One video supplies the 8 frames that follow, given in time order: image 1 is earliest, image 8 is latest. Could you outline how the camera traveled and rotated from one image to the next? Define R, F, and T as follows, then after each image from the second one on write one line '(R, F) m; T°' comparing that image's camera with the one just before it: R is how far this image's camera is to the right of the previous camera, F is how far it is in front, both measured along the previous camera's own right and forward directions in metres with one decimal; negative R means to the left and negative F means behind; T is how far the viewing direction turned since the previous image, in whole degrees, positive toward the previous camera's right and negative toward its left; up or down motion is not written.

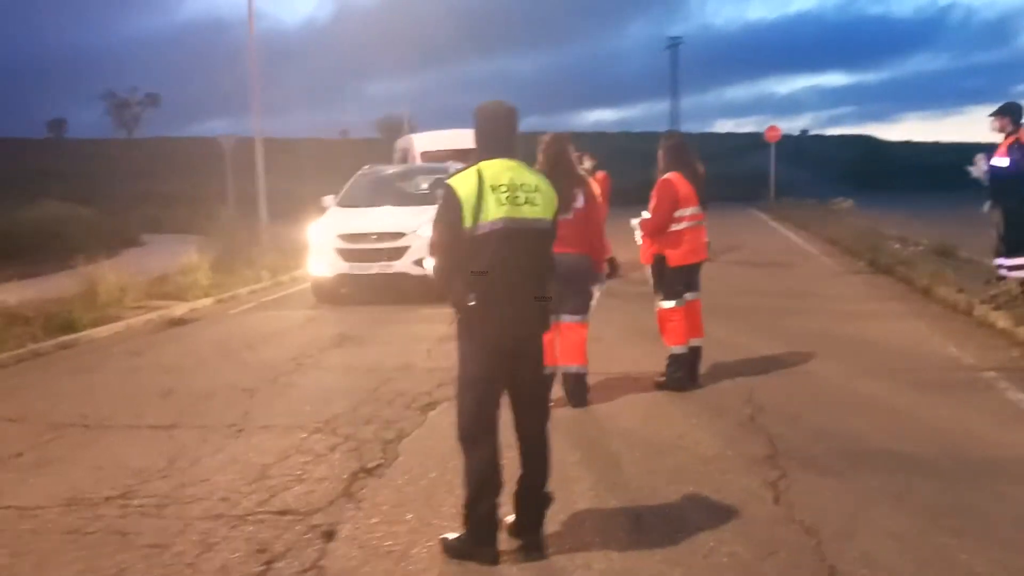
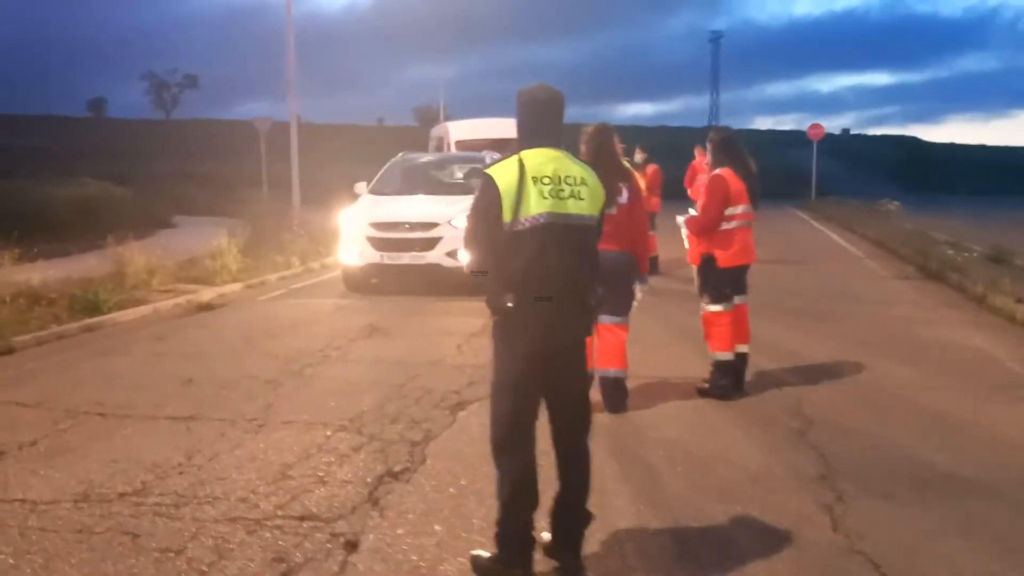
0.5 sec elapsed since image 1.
(-0.1, +0.4) m; -2°
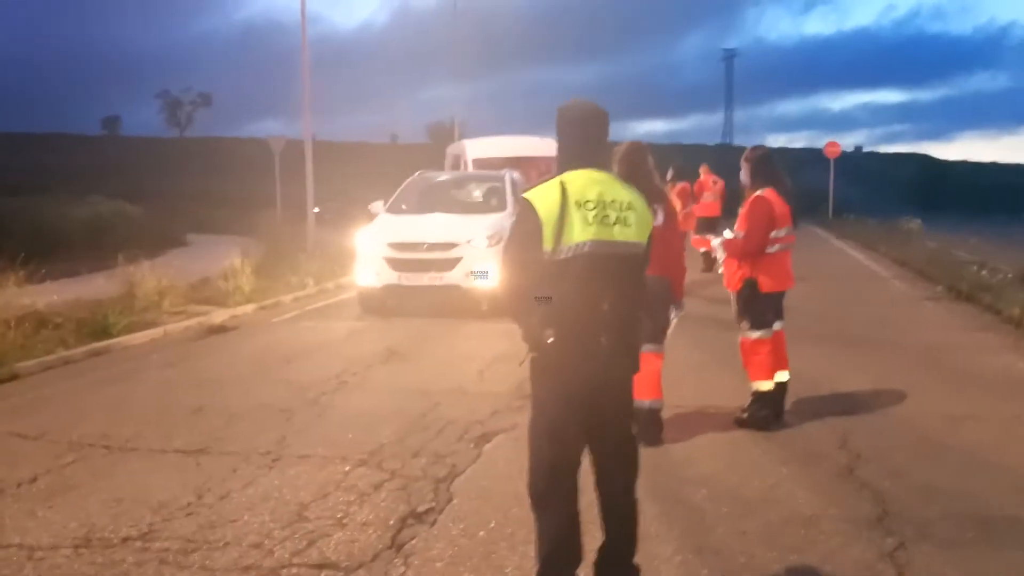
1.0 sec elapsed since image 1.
(-0.1, +0.4) m; -1°
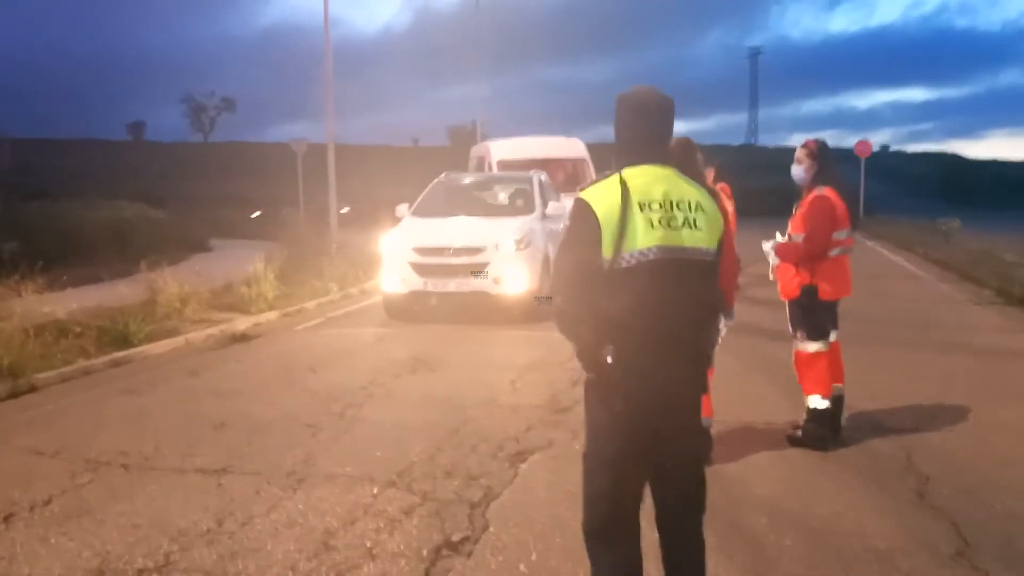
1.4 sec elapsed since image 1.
(-0.1, +0.4) m; -1°
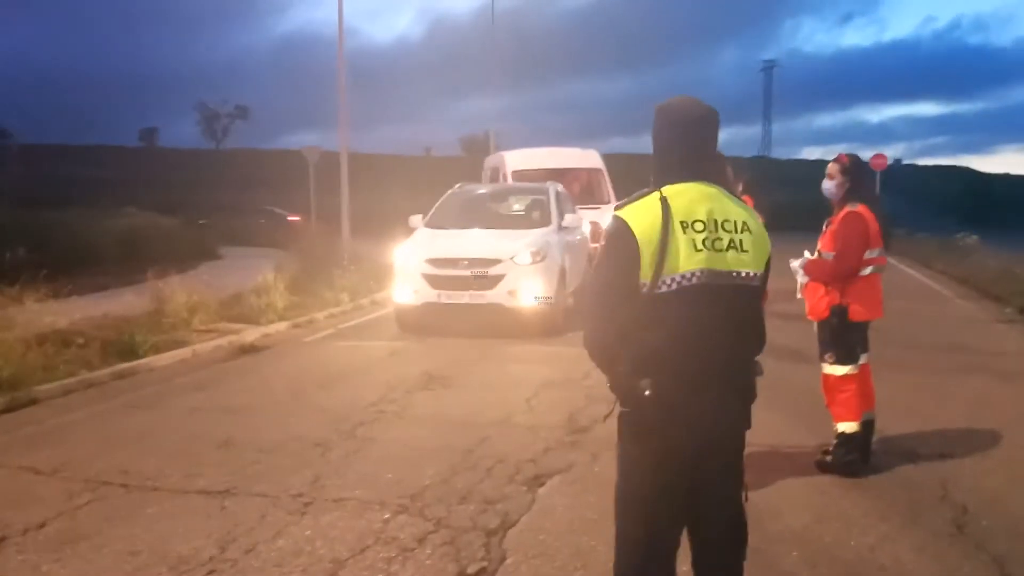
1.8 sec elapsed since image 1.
(-0.1, +0.3) m; -1°
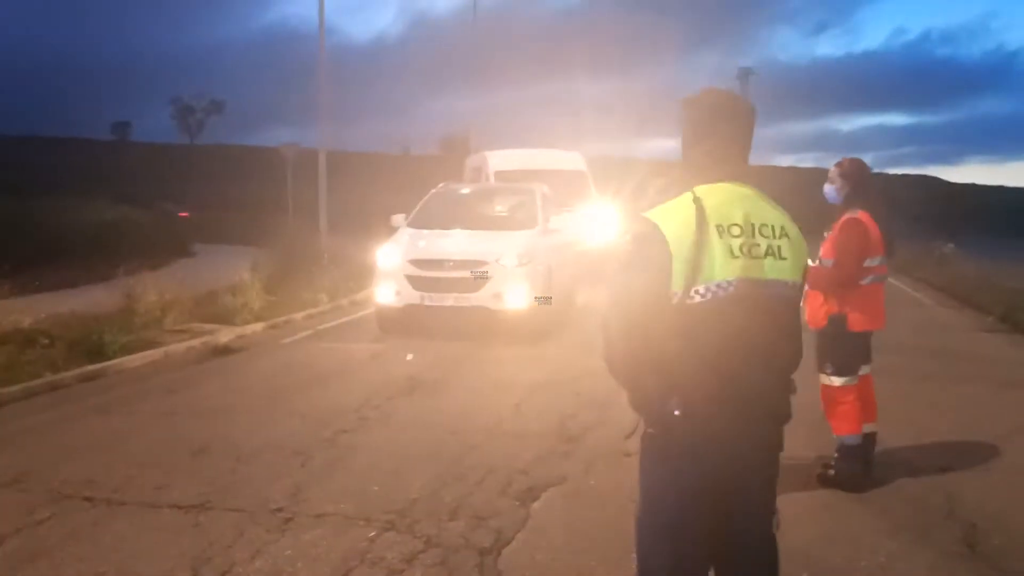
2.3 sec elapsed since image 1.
(-0.1, +0.4) m; +1°
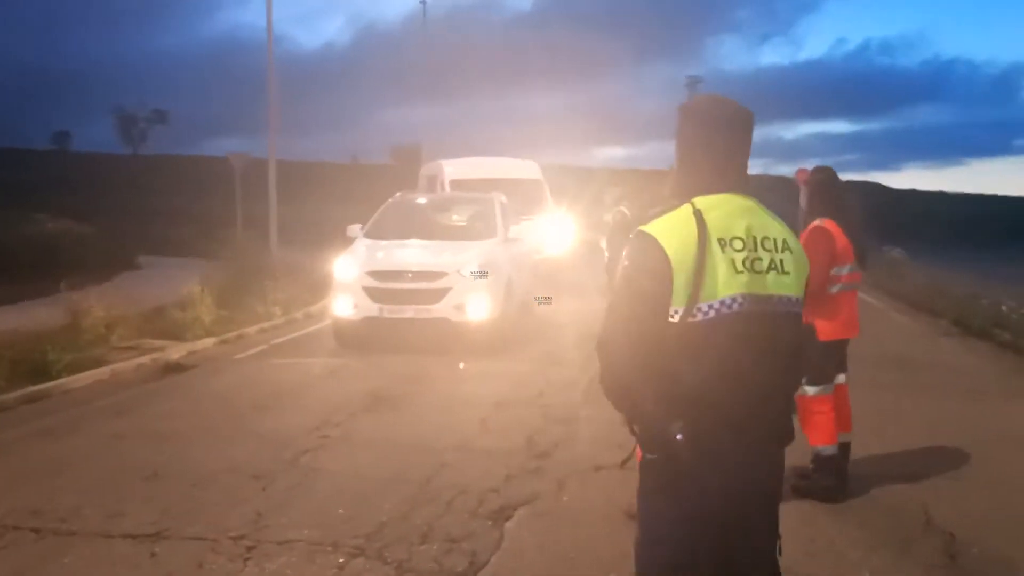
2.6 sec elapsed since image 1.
(-0.1, +0.2) m; +3°
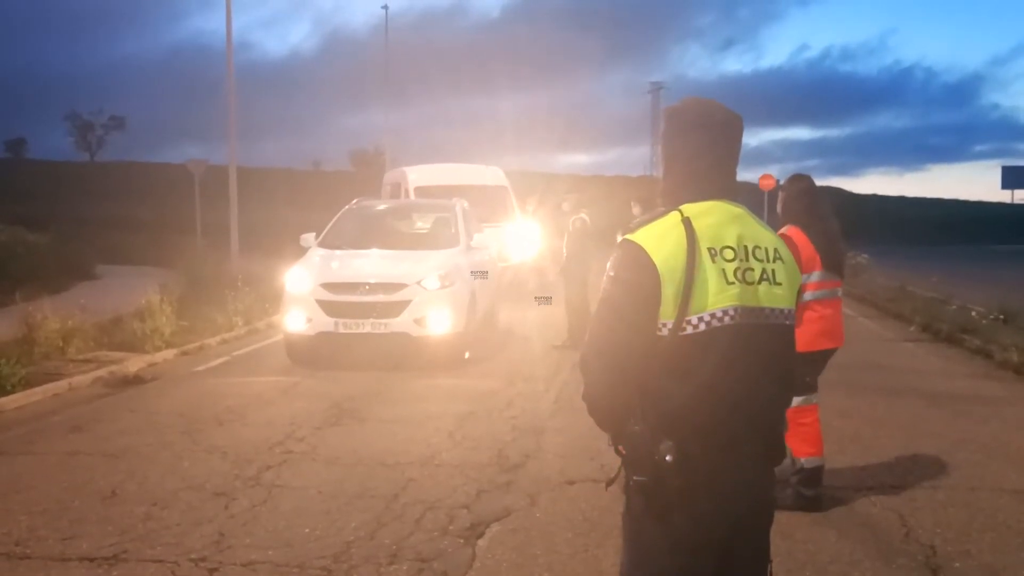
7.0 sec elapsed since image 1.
(0.0, +0.2) m; +2°
